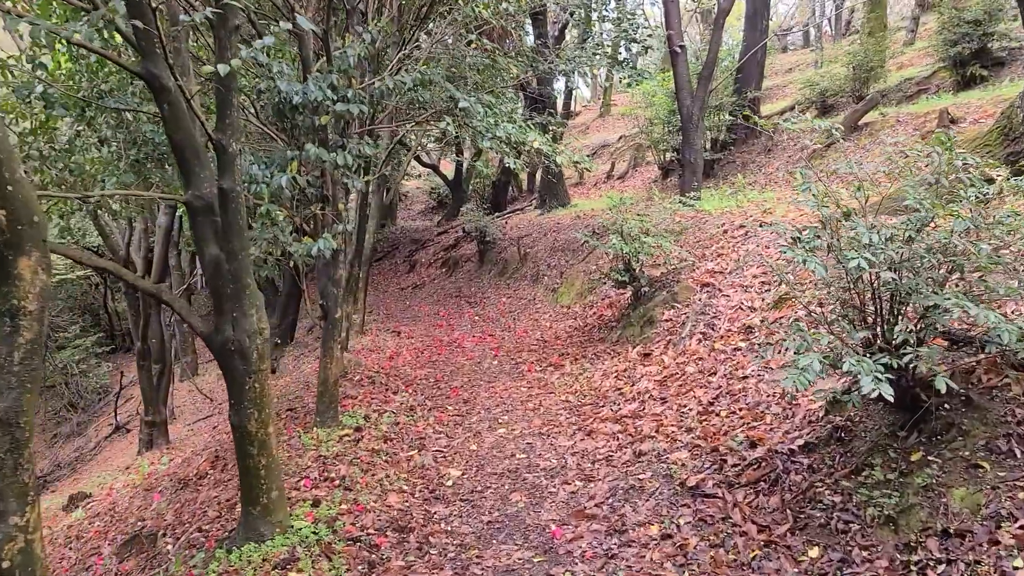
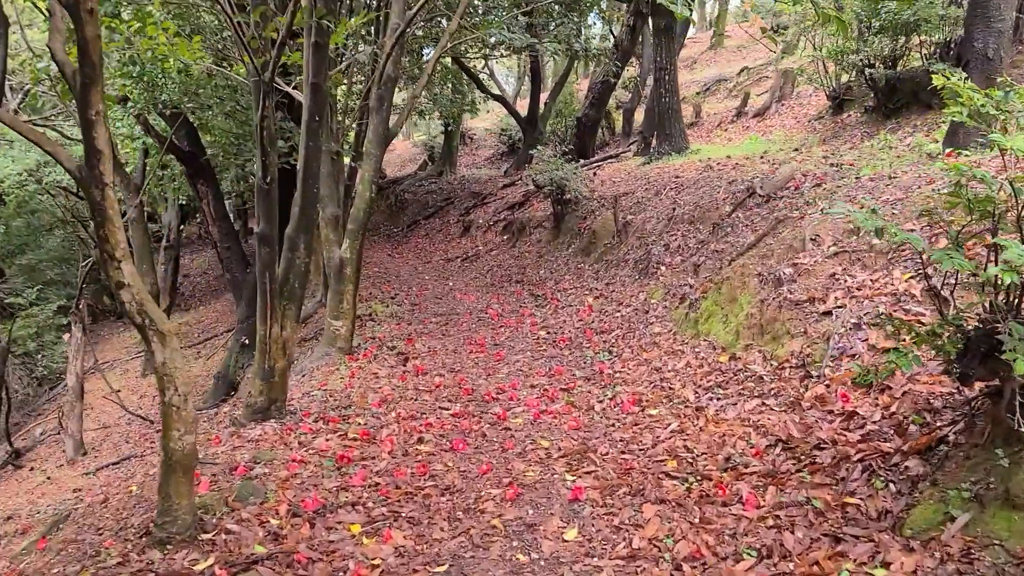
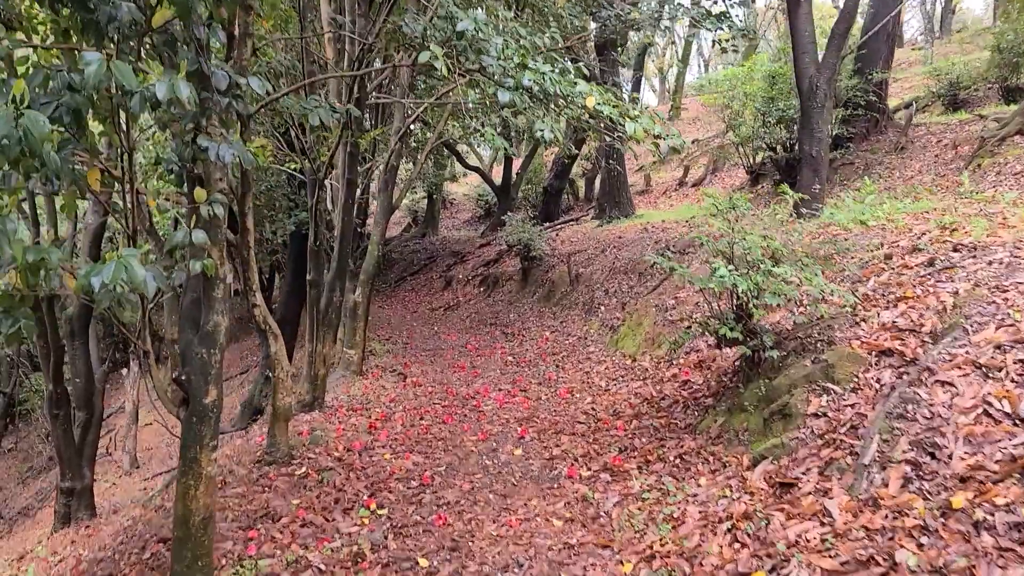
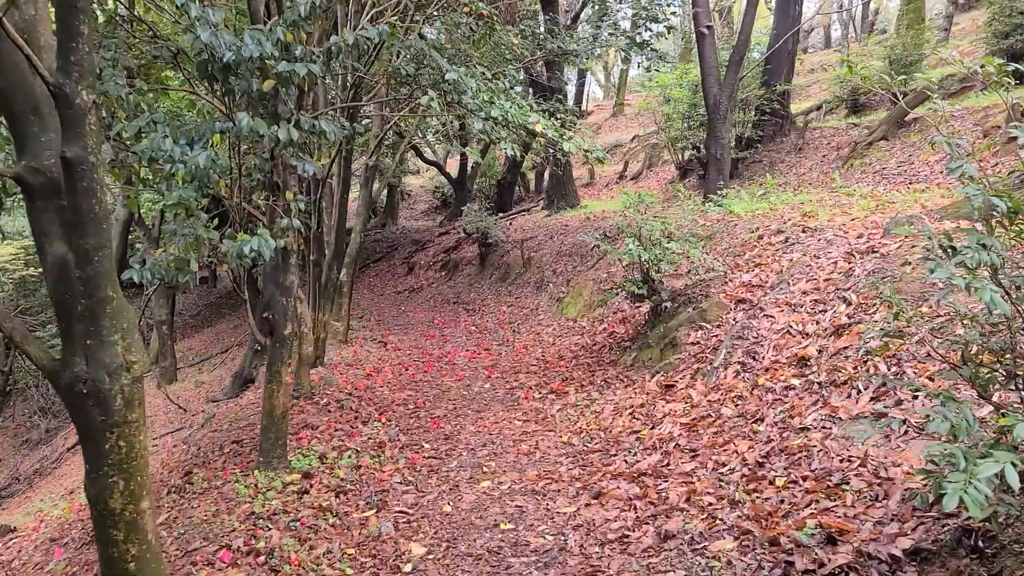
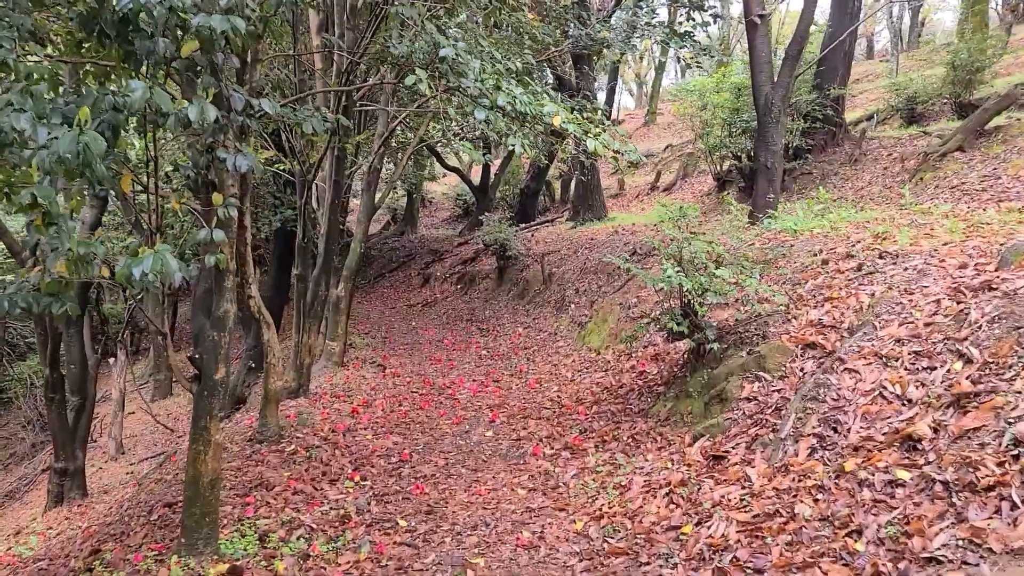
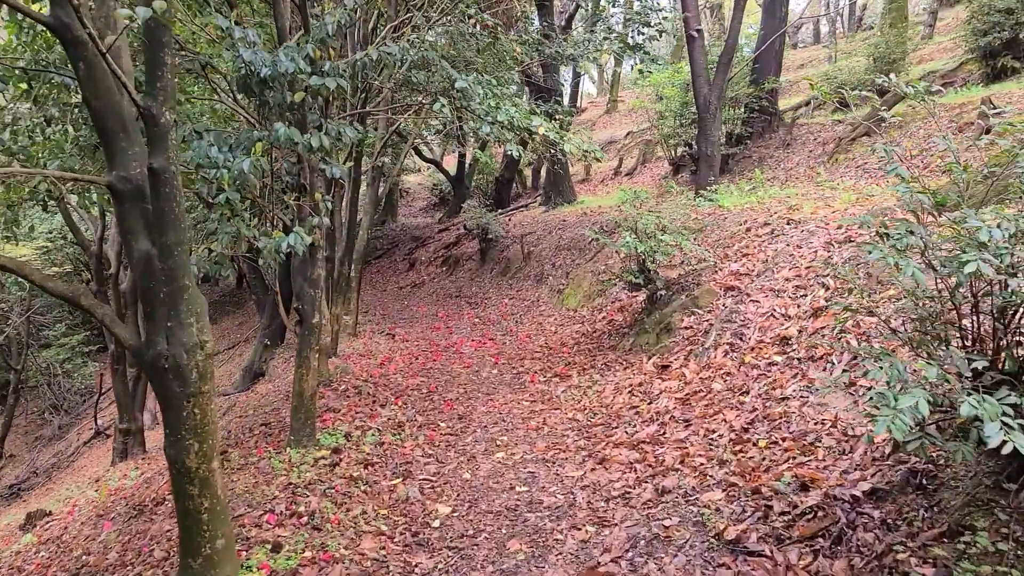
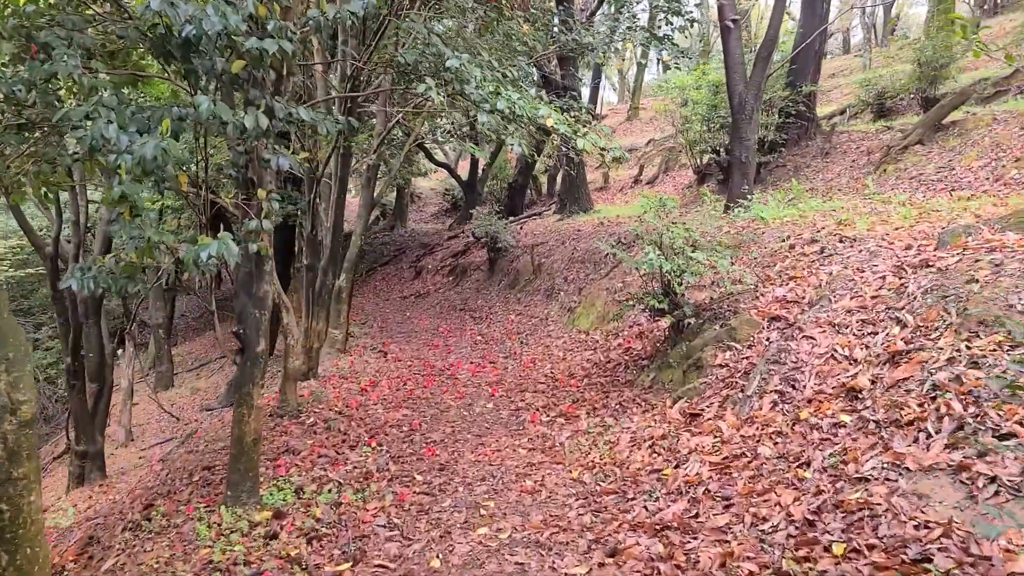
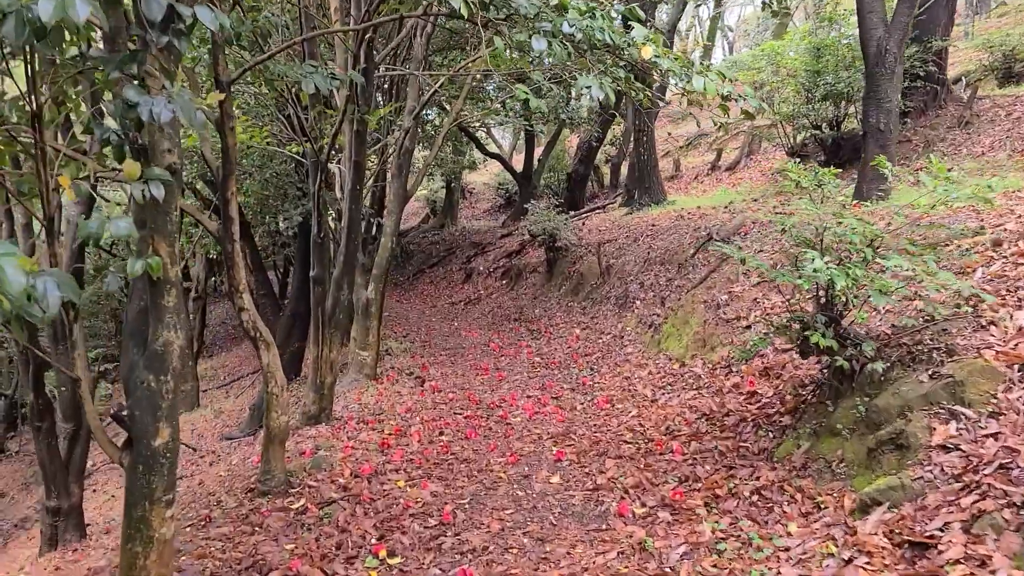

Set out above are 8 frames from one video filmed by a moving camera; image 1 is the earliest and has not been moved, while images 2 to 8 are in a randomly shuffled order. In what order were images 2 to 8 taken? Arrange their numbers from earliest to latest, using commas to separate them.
6, 4, 7, 5, 3, 8, 2
